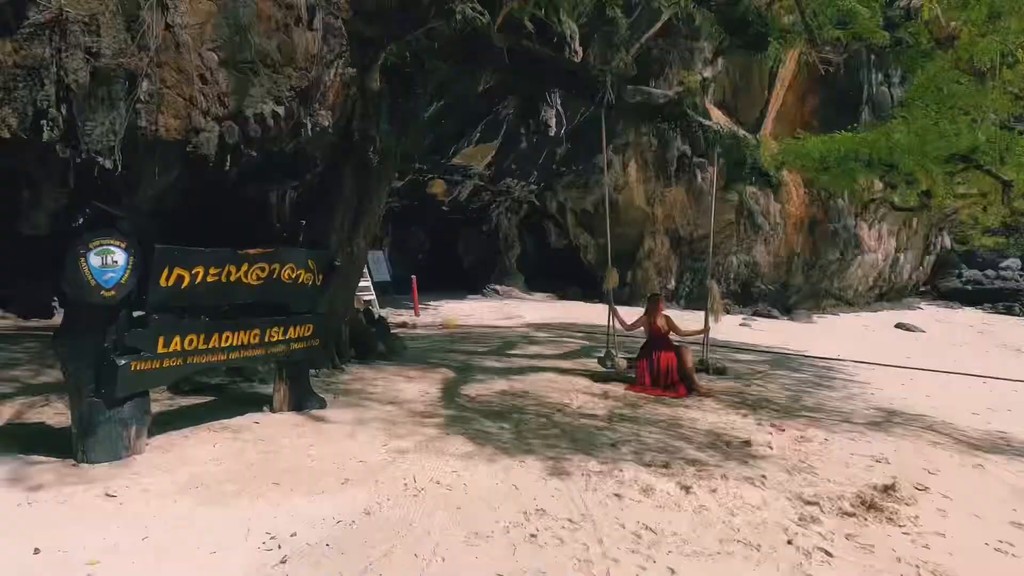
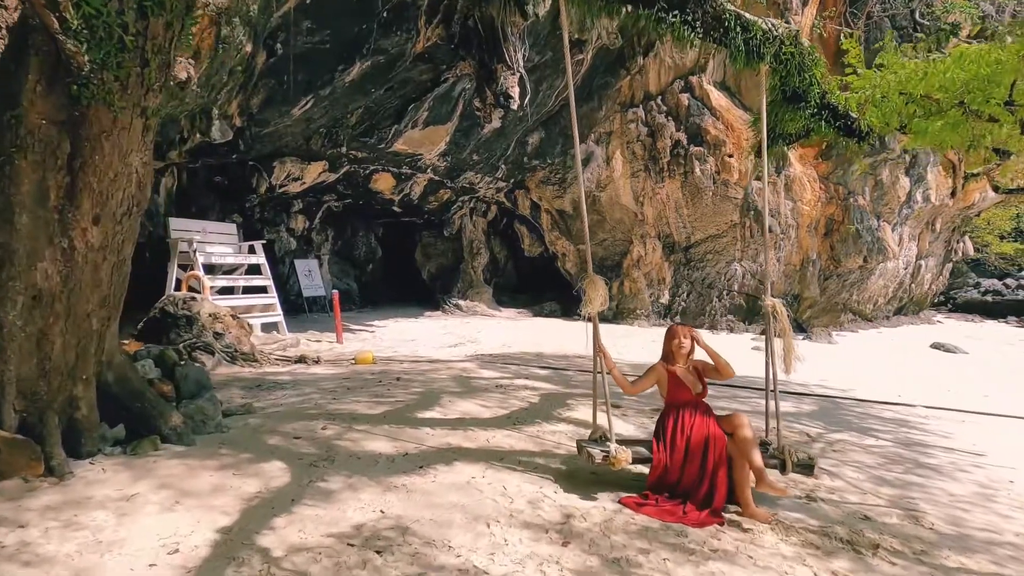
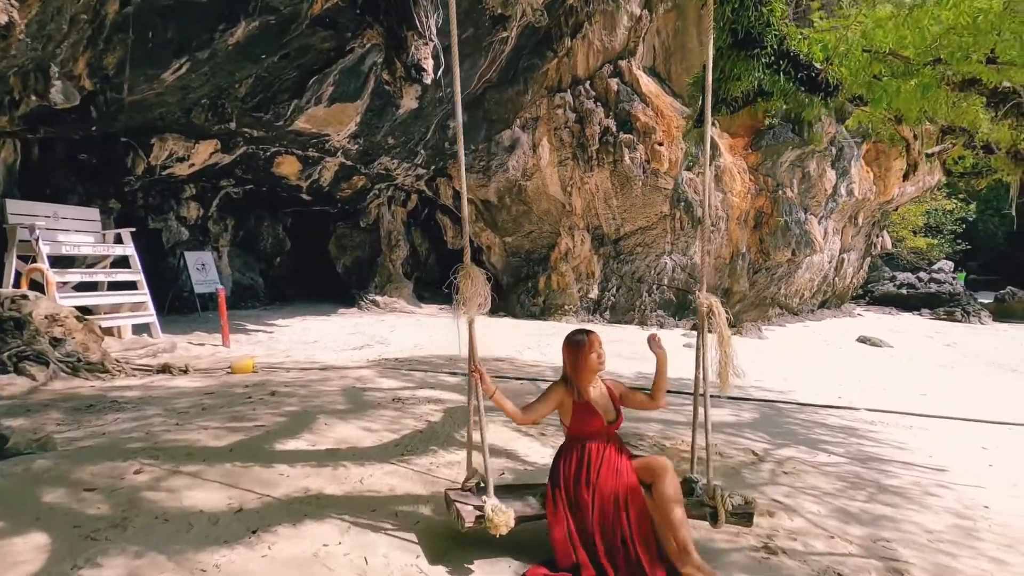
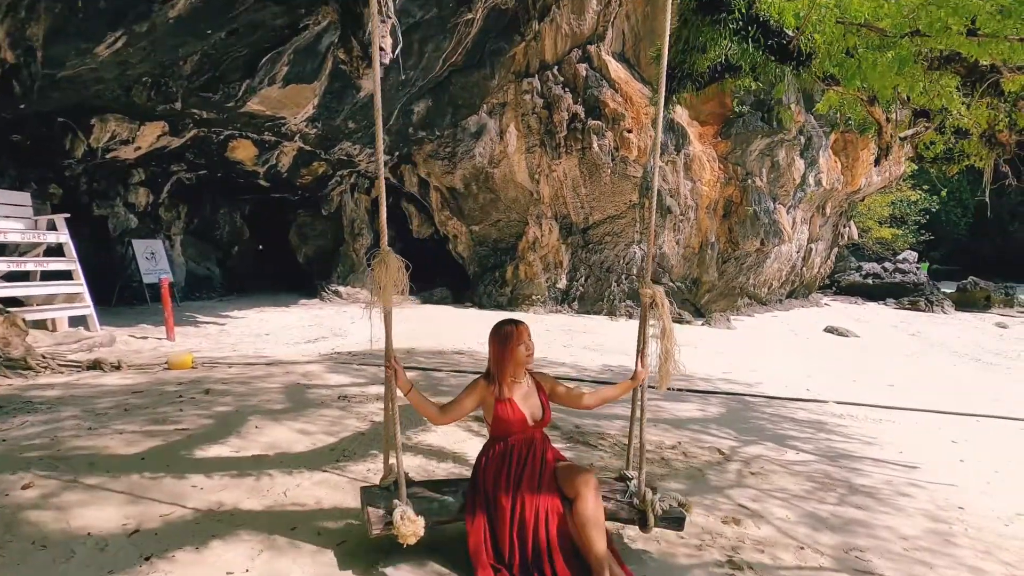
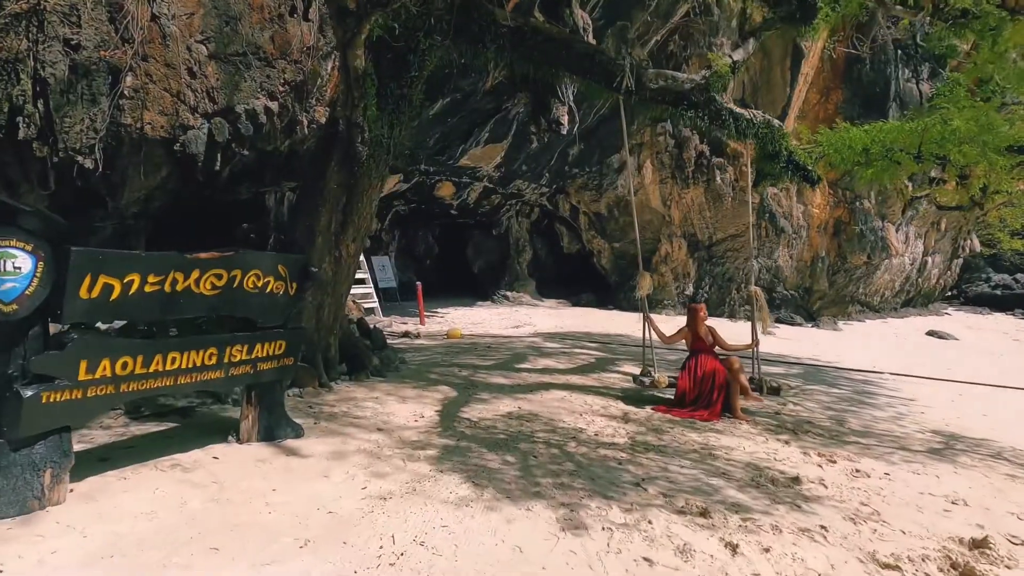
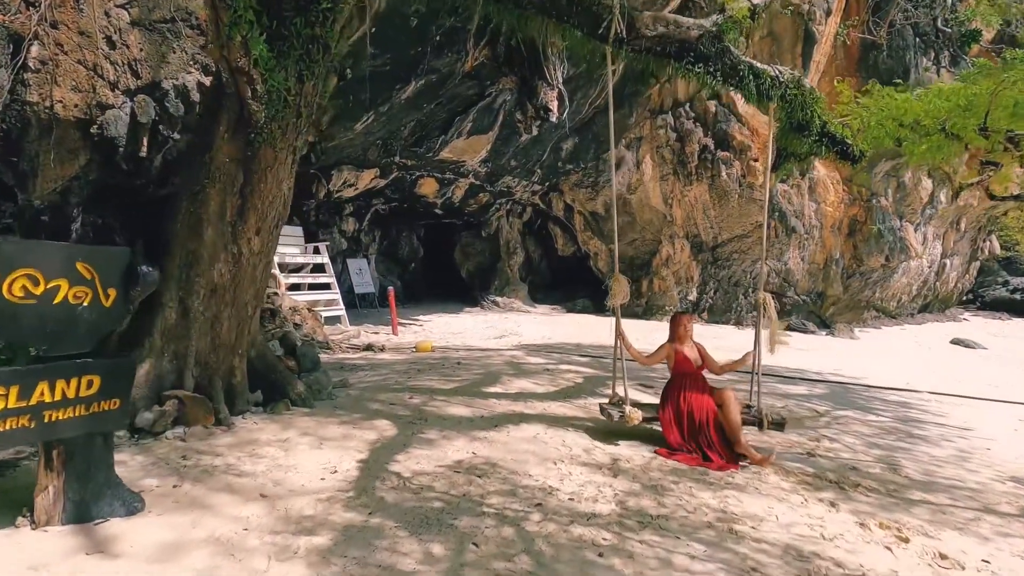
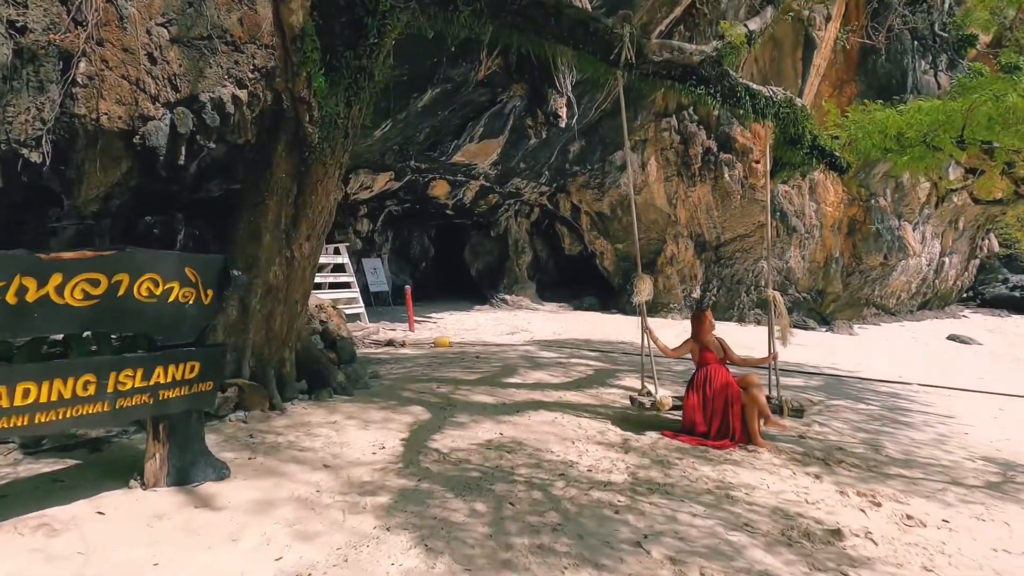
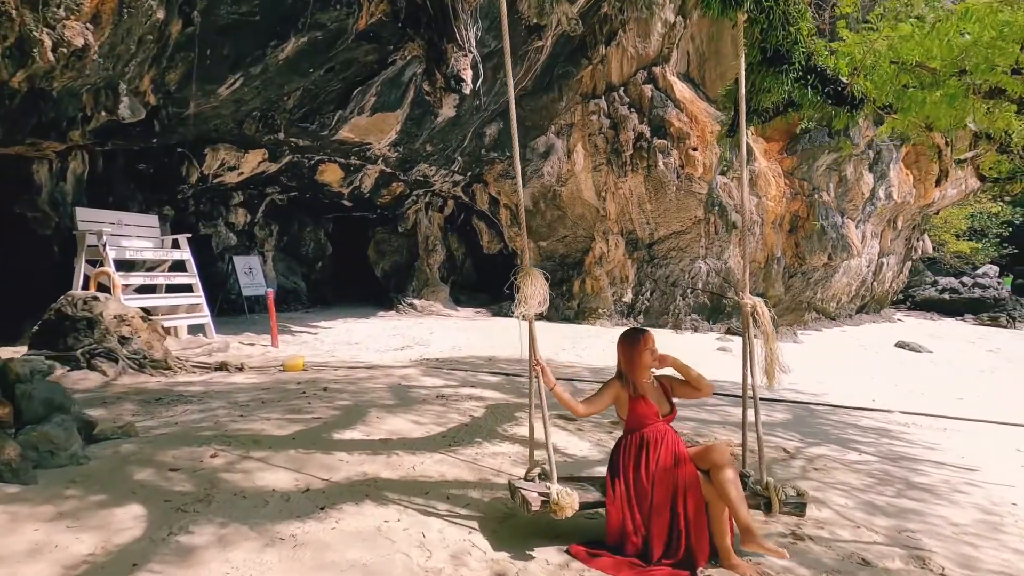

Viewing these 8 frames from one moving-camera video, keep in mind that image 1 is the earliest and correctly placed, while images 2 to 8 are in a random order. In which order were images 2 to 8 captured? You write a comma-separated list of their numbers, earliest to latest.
5, 7, 6, 2, 8, 3, 4
